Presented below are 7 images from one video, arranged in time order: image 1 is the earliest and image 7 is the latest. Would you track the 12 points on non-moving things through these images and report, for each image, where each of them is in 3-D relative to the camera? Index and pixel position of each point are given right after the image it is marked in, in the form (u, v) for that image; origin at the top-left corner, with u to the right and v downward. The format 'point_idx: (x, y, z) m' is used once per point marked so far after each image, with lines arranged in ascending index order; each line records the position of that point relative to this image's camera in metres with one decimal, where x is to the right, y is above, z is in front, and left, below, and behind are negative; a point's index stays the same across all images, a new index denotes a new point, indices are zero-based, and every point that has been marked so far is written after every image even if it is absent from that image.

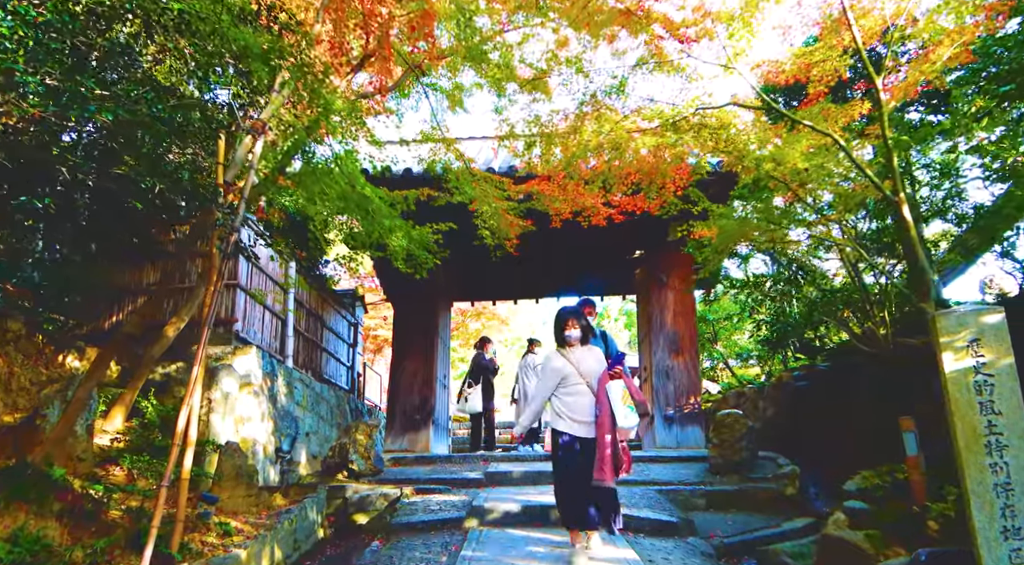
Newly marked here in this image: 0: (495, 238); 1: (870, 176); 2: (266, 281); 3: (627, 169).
0: (-0.2, +0.5, +8.7) m
1: (+2.2, +0.7, +5.1) m
2: (-2.8, 0.0, +9.5) m
3: (+1.0, +1.0, +7.3) m
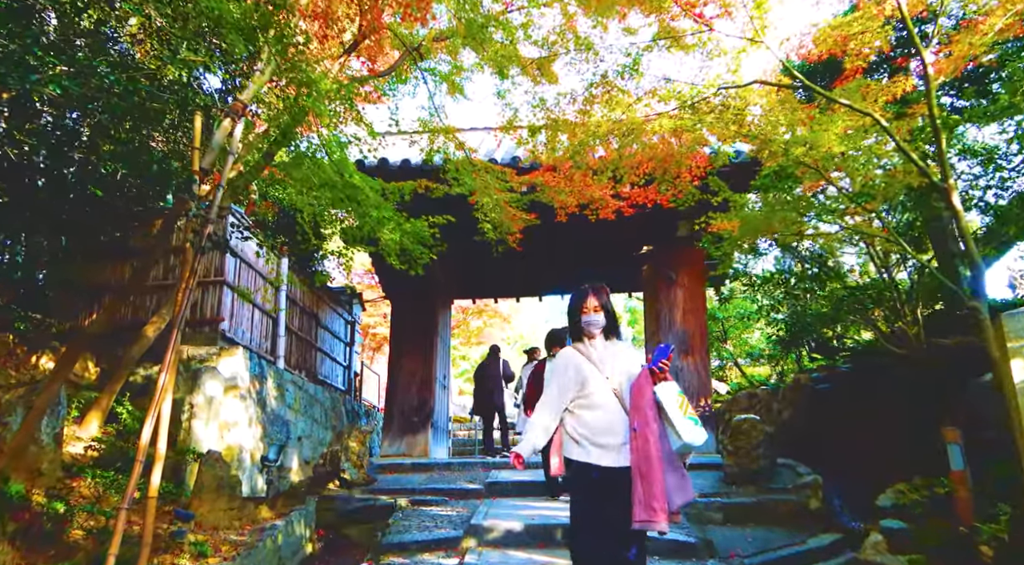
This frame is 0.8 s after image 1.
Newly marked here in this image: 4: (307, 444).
0: (-0.1, +0.5, +8.2) m
1: (+2.2, +0.7, +4.6) m
2: (-2.8, +0.1, +9.0) m
3: (+1.1, +1.0, +6.7) m
4: (-2.4, -1.9, +9.9) m
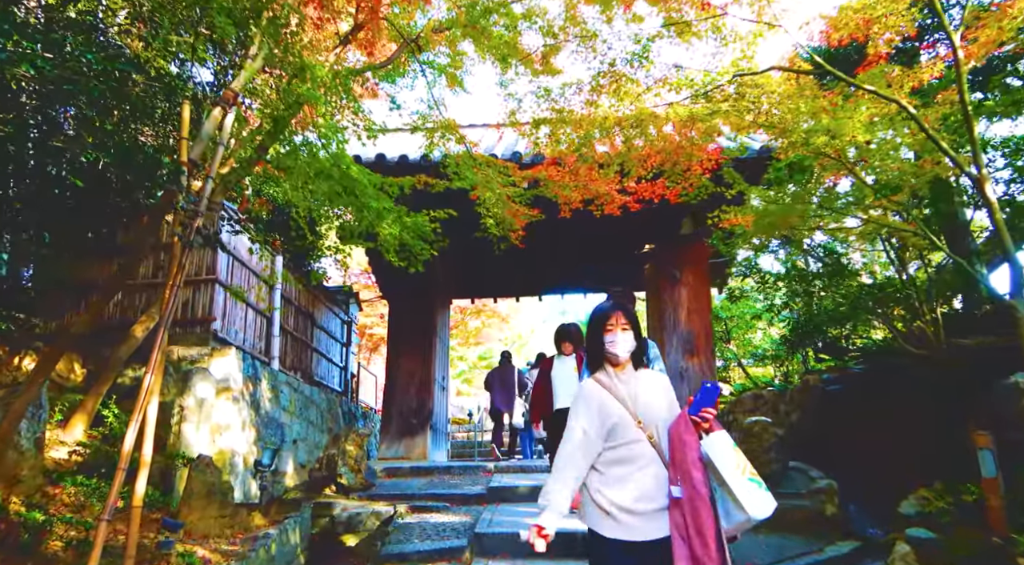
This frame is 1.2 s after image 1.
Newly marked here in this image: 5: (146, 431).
0: (-0.1, +0.5, +7.9) m
1: (+2.3, +0.7, +4.4) m
2: (-2.8, +0.1, +8.7) m
3: (+1.1, +1.0, +6.5) m
4: (-2.4, -1.9, +9.6) m
5: (-1.9, -0.8, +4.4) m
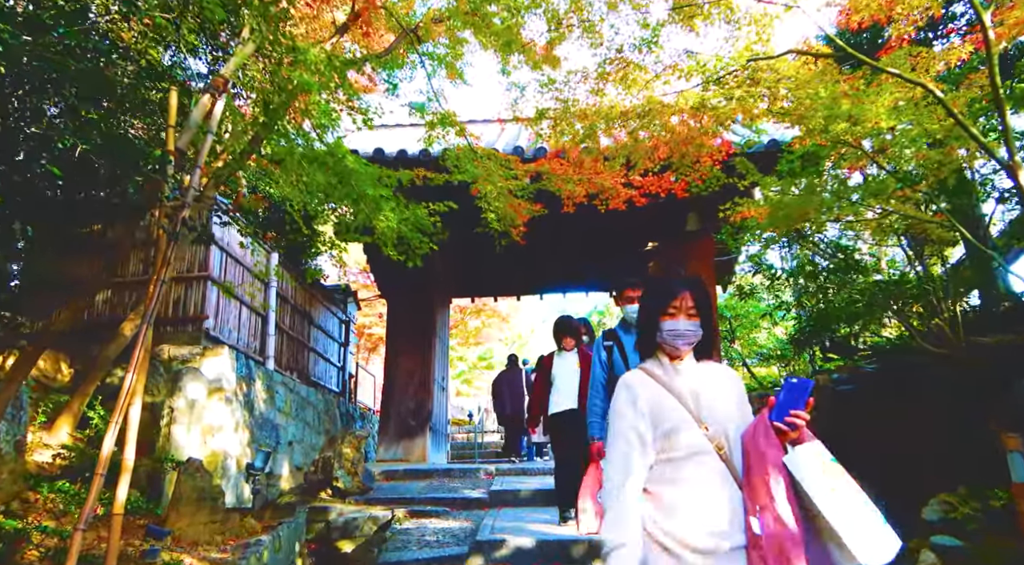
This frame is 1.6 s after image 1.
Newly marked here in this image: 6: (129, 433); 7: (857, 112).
0: (-0.1, +0.5, +7.7) m
1: (+2.3, +0.7, +4.1) m
2: (-2.8, +0.1, +8.4) m
3: (+1.1, +1.1, +6.2) m
4: (-2.4, -1.9, +9.4) m
5: (-1.9, -0.8, +4.2) m
6: (-1.9, -0.8, +4.2) m
7: (+1.9, +0.9, +4.6) m
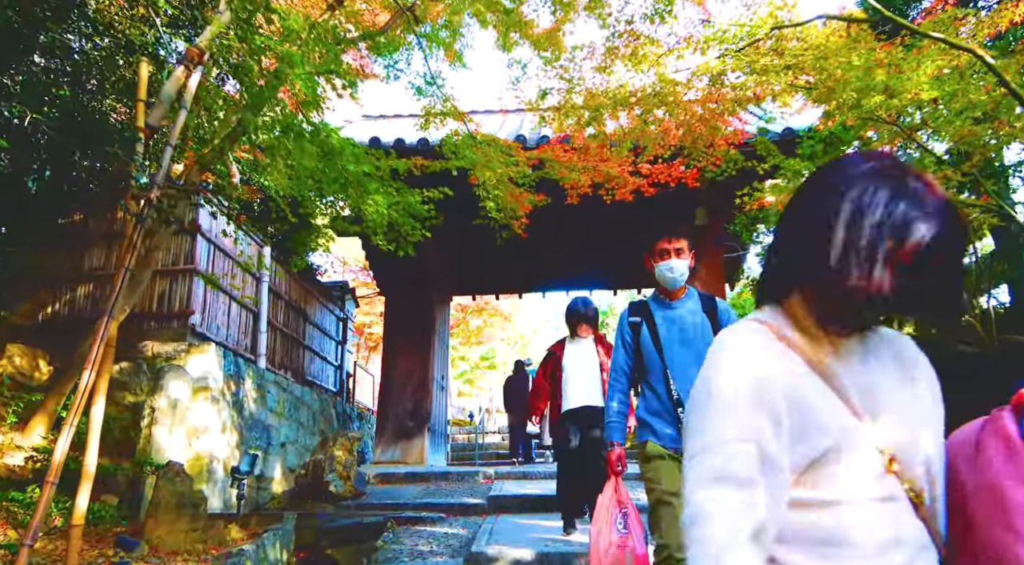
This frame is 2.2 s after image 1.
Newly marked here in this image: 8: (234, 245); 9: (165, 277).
0: (-0.1, +0.6, +7.3) m
1: (+2.3, +0.8, +3.7) m
2: (-2.7, +0.2, +8.1) m
3: (+1.1, +1.1, +5.9) m
4: (-2.4, -1.8, +9.0) m
5: (-1.9, -0.7, +3.8) m
6: (-1.9, -0.7, +3.8) m
7: (+1.9, +1.0, +4.2) m
8: (-2.7, +0.4, +8.0) m
9: (-3.0, 0.0, +7.2) m
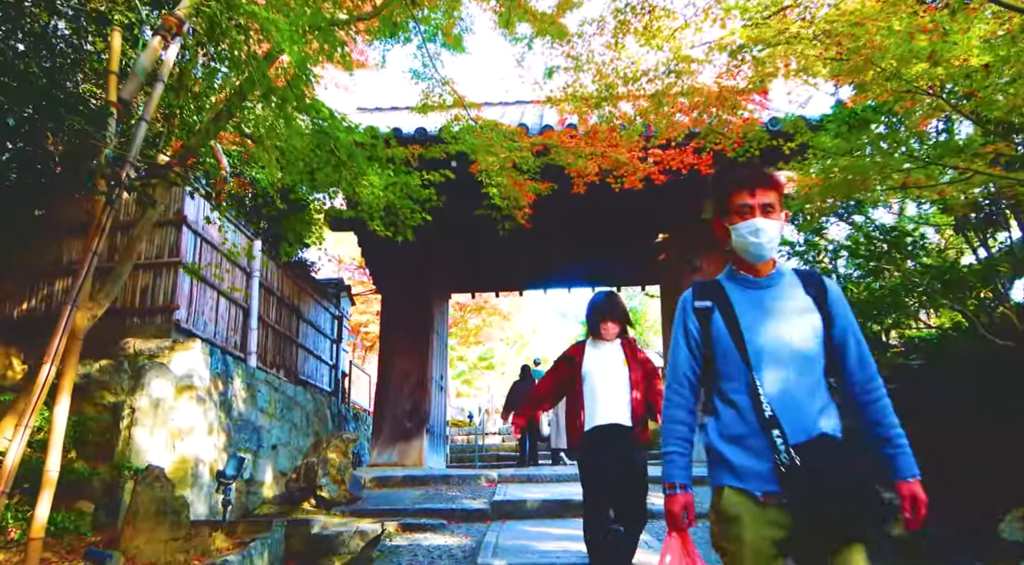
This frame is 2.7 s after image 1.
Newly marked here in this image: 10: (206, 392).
0: (-0.1, +0.6, +6.9) m
1: (+2.3, +0.8, +3.4) m
2: (-2.7, +0.2, +7.7) m
3: (+1.1, +1.2, +5.5) m
4: (-2.4, -1.8, +8.6) m
5: (-1.9, -0.7, +3.4) m
6: (-1.9, -0.6, +3.4) m
7: (+1.9, +1.1, +3.8) m
8: (-2.7, +0.4, +7.6) m
9: (-3.0, +0.1, +6.8) m
10: (-2.5, -0.9, +6.7) m
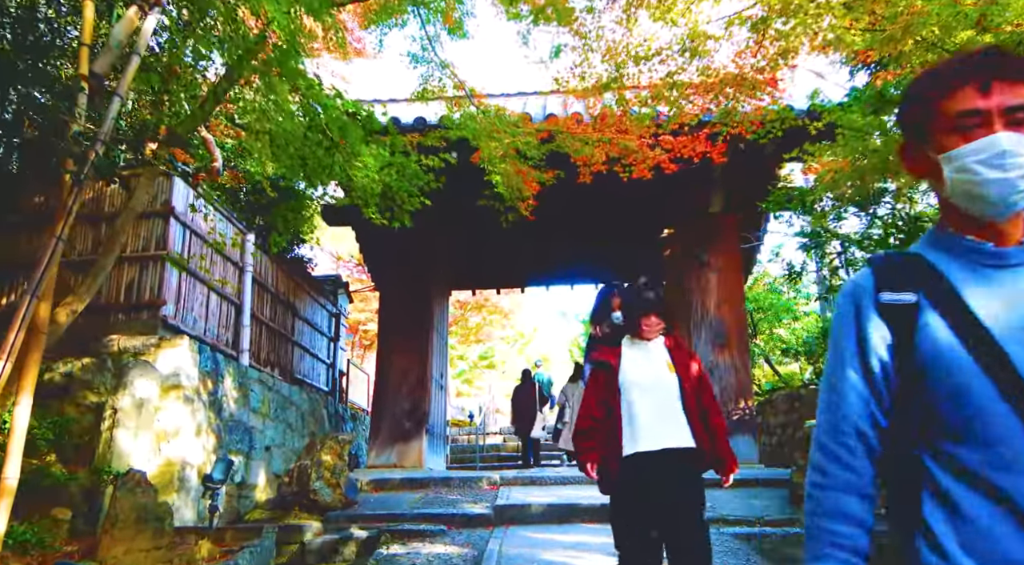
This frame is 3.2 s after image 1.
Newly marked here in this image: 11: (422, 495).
0: (0.0, +0.7, +6.6) m
1: (+2.3, +0.9, +3.0) m
2: (-2.7, +0.3, +7.4) m
3: (+1.2, +1.2, +5.2) m
4: (-2.3, -1.7, +8.3) m
5: (-1.9, -0.6, +3.1) m
6: (-1.9, -0.6, +3.1) m
7: (+2.0, +1.1, +3.5) m
8: (-2.6, +0.5, +7.3) m
9: (-3.0, +0.1, +6.5) m
10: (-2.4, -0.8, +6.4) m
11: (-0.7, -1.7, +6.9) m
